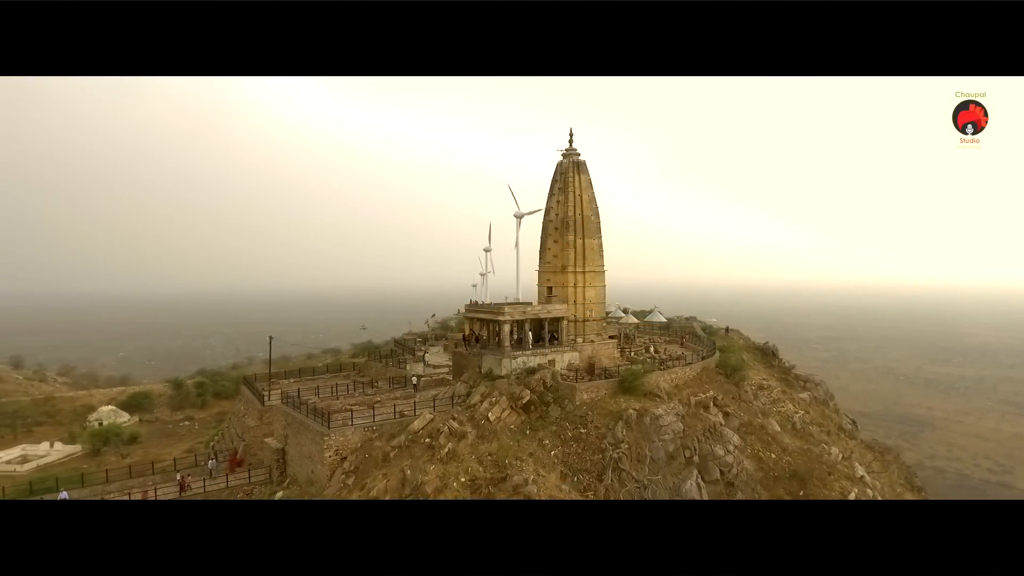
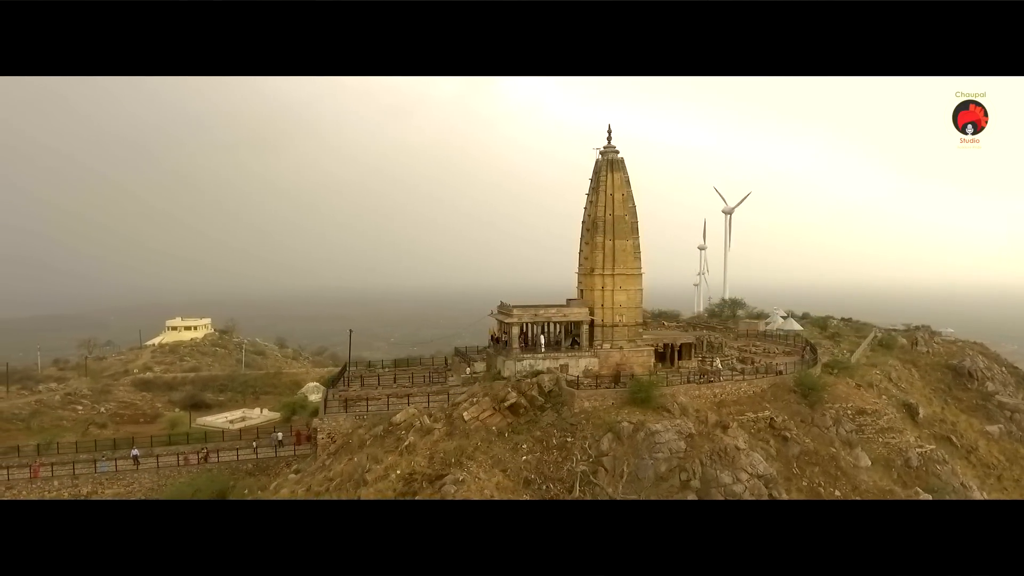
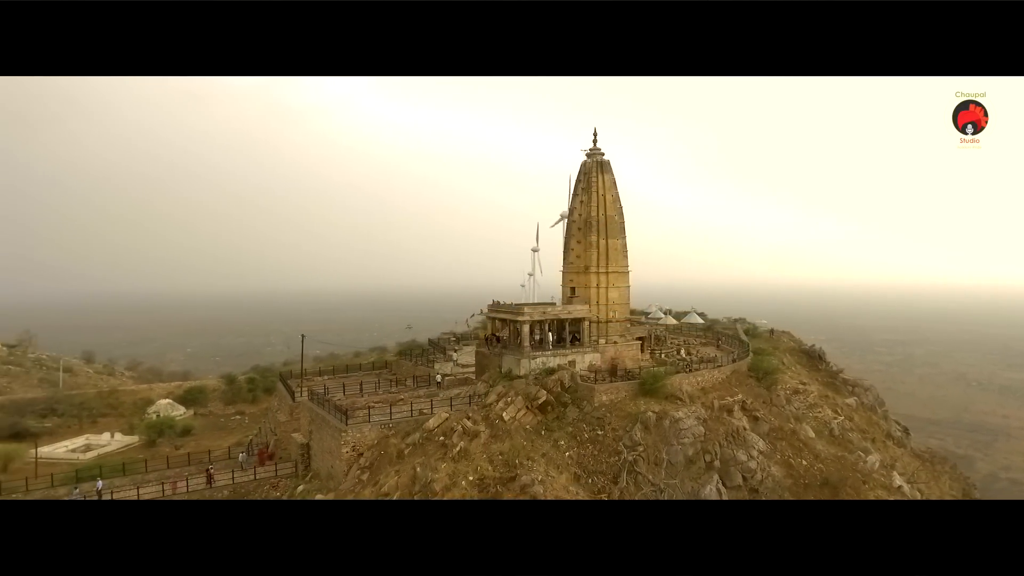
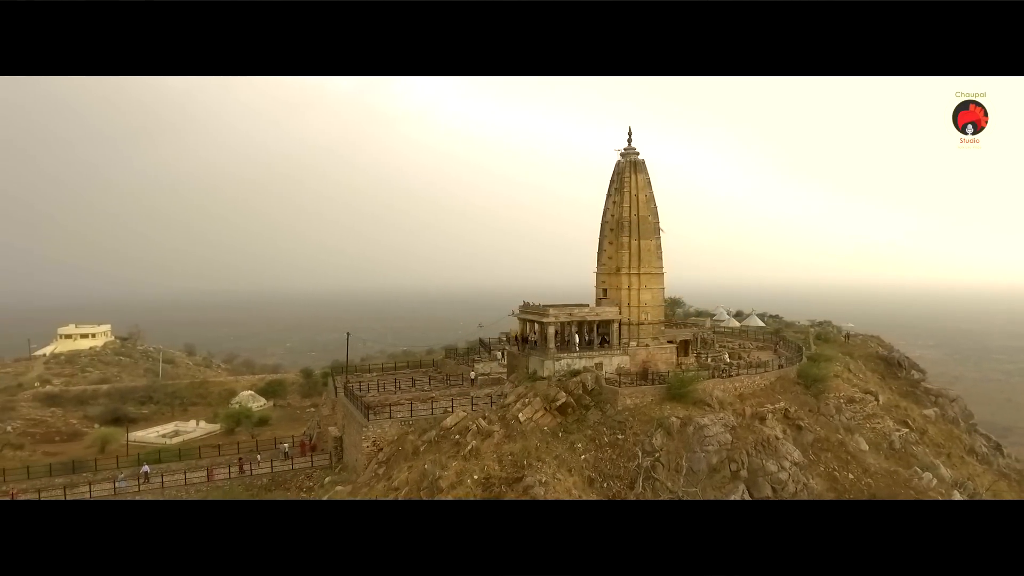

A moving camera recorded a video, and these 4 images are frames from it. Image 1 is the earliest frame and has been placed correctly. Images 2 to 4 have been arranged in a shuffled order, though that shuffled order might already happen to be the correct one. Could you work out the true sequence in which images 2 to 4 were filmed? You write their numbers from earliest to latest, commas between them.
3, 4, 2
